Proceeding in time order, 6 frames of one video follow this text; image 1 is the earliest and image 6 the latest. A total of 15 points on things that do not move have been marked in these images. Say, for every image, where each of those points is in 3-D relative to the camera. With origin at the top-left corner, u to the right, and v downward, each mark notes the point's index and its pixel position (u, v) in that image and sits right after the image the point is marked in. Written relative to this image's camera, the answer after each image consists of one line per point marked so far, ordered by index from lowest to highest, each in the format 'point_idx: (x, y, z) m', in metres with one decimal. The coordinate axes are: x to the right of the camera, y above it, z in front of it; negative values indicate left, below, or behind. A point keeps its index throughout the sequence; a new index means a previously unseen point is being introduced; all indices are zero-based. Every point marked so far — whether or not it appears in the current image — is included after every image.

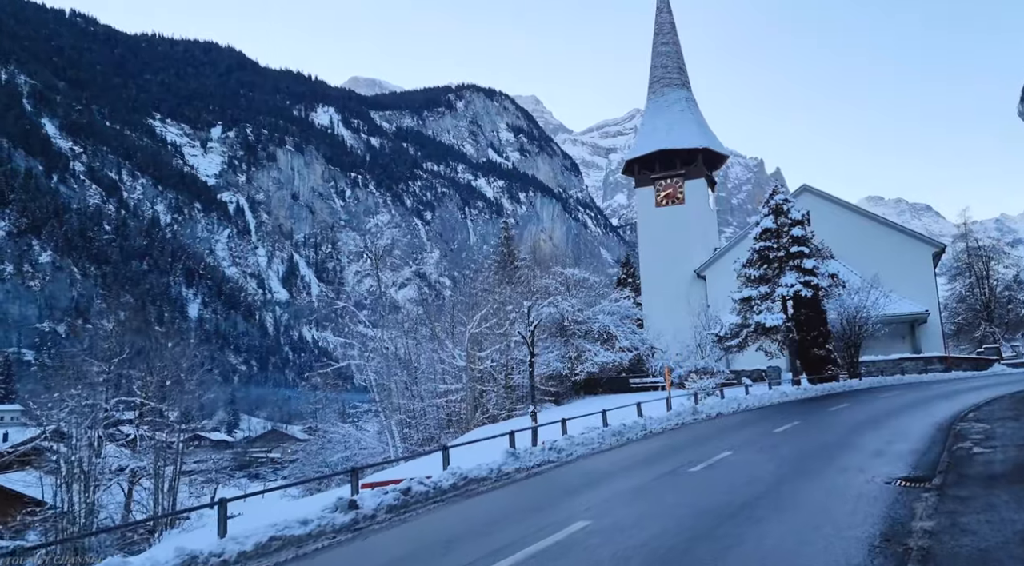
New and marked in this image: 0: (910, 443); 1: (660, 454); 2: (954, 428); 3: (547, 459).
0: (+6.4, -2.6, +11.9) m
1: (+2.5, -2.8, +12.3) m
2: (+7.9, -2.6, +13.3) m
3: (+0.6, -2.9, +12.4) m
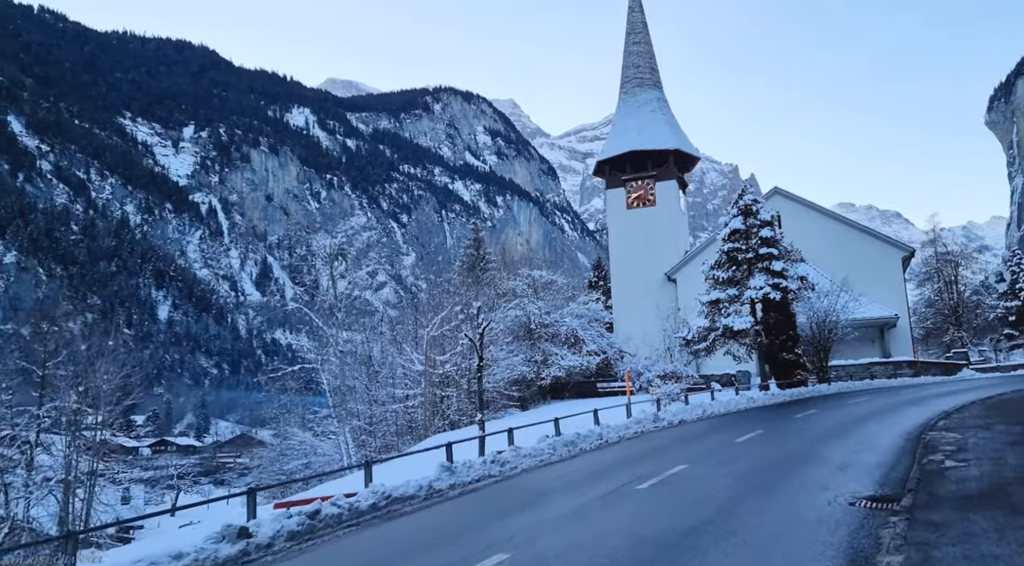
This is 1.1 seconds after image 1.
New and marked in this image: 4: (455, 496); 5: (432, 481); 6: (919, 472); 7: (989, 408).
0: (+5.4, -2.6, +11.0) m
1: (+1.5, -2.8, +11.3) m
2: (+6.9, -2.6, +12.5) m
3: (-0.4, -2.9, +11.3) m
4: (-0.8, -2.8, +9.8) m
5: (-1.1, -2.7, +10.2) m
6: (+5.1, -2.4, +9.3) m
7: (+11.2, -2.9, +17.5) m
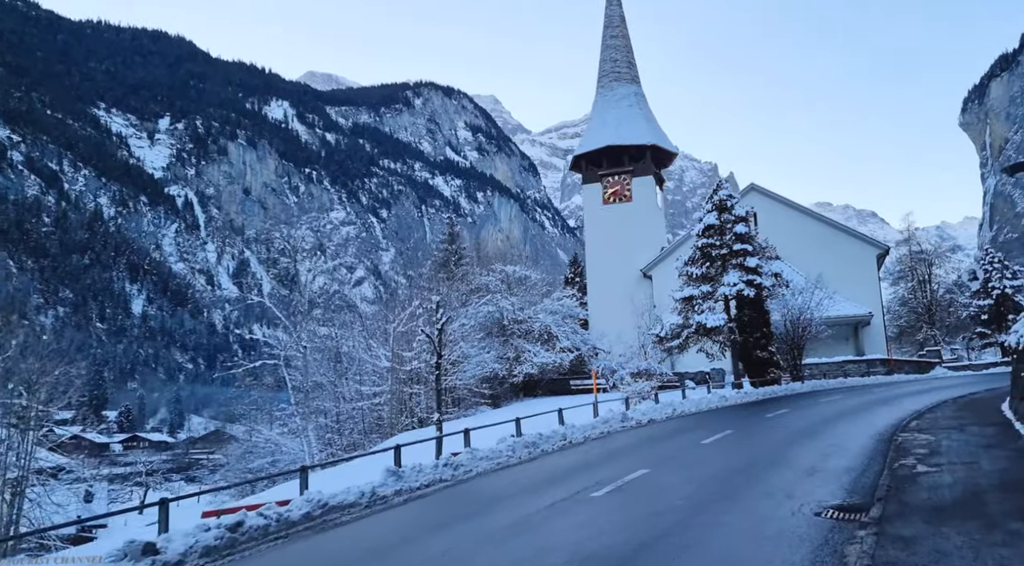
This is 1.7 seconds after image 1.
0: (+4.8, -2.5, +10.5) m
1: (+0.8, -2.7, +10.7) m
2: (+6.2, -2.6, +12.0) m
3: (-1.0, -2.8, +10.7) m
4: (-1.4, -2.7, +9.2) m
5: (-1.8, -2.6, +9.5) m
6: (+4.5, -2.3, +8.8) m
7: (+10.3, -2.9, +17.1) m
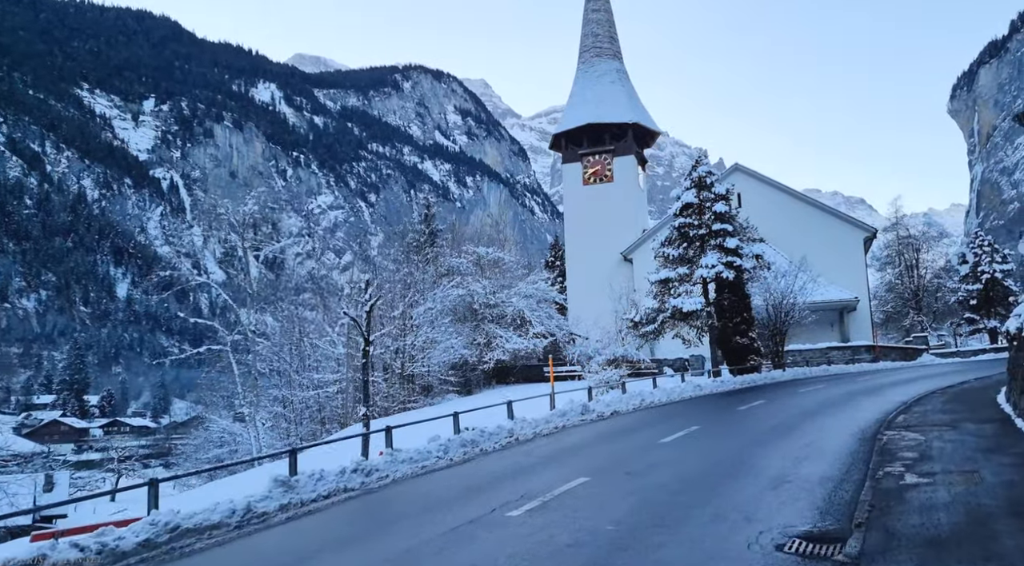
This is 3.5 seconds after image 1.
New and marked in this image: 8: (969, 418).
0: (+3.8, -2.2, +9.0) m
1: (-0.1, -2.4, +9.1) m
2: (+5.2, -2.2, +10.5) m
3: (-2.0, -2.5, +9.0) m
4: (-2.4, -2.4, +7.5) m
5: (-2.8, -2.3, +7.9) m
6: (+3.5, -2.0, +7.2) m
7: (+9.2, -2.5, +15.6) m
8: (+7.6, -2.2, +12.3) m
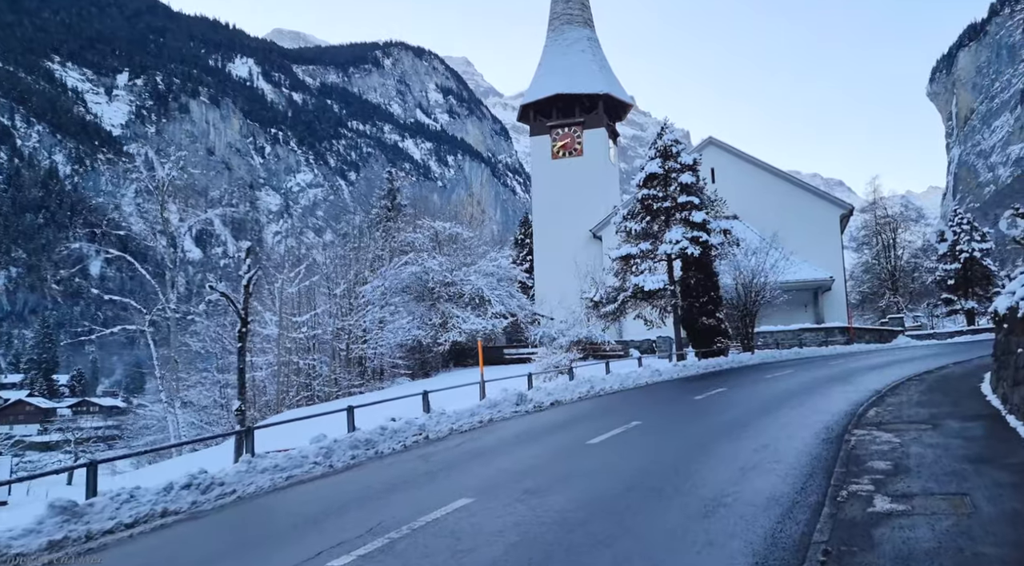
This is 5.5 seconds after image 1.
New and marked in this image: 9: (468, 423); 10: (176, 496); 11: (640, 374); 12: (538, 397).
0: (+2.5, -1.9, +7.1) m
1: (-1.4, -2.1, +7.2) m
2: (+3.9, -1.9, +8.7) m
3: (-3.3, -2.1, +7.1) m
4: (-3.6, -2.1, +5.5) m
5: (-4.0, -2.0, +5.9) m
6: (+2.3, -1.8, +5.4) m
7: (+7.8, -2.0, +13.9) m
8: (+6.2, -1.8, +10.6) m
9: (-0.7, -2.3, +12.2) m
10: (-3.3, -2.1, +7.3) m
11: (+3.4, -2.4, +19.7) m
12: (+0.5, -2.3, +14.9) m
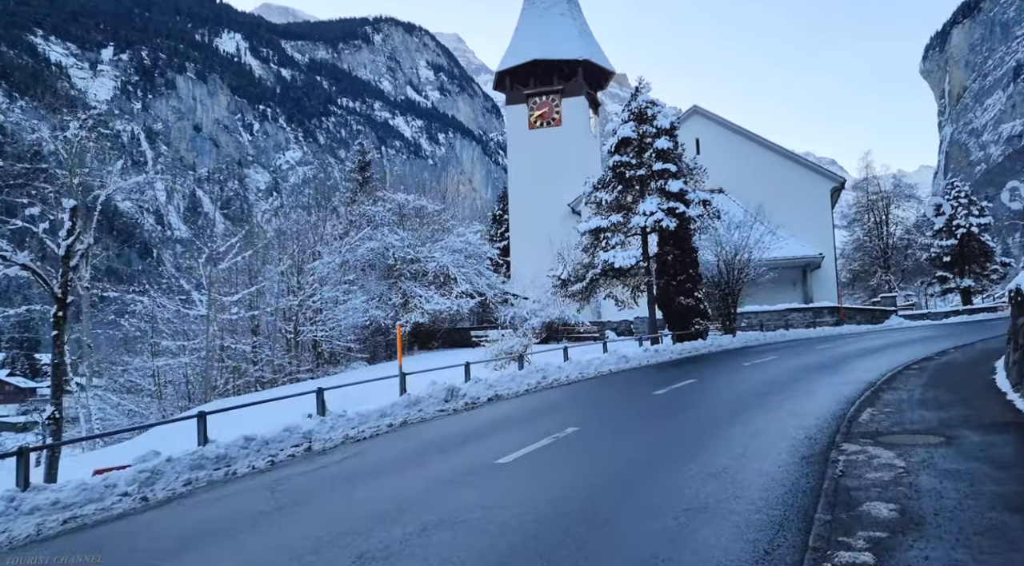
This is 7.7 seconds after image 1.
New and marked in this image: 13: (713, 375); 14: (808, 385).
0: (+1.5, -1.7, +4.9) m
1: (-2.5, -1.8, +4.9) m
2: (+2.8, -1.6, +6.5) m
3: (-4.4, -1.9, +4.8) m
4: (-4.6, -1.9, +3.3) m
5: (-5.0, -1.8, +3.6) m
6: (+1.3, -1.6, +3.1) m
7: (+6.7, -1.6, +11.8) m
8: (+5.1, -1.5, +8.4) m
9: (-1.8, -1.9, +10.0) m
10: (-4.4, -1.9, +5.0) m
11: (+2.2, -1.8, +17.5) m
12: (-0.6, -1.8, +12.7) m
13: (+4.1, -1.8, +14.9) m
14: (+5.1, -1.7, +12.6) m
